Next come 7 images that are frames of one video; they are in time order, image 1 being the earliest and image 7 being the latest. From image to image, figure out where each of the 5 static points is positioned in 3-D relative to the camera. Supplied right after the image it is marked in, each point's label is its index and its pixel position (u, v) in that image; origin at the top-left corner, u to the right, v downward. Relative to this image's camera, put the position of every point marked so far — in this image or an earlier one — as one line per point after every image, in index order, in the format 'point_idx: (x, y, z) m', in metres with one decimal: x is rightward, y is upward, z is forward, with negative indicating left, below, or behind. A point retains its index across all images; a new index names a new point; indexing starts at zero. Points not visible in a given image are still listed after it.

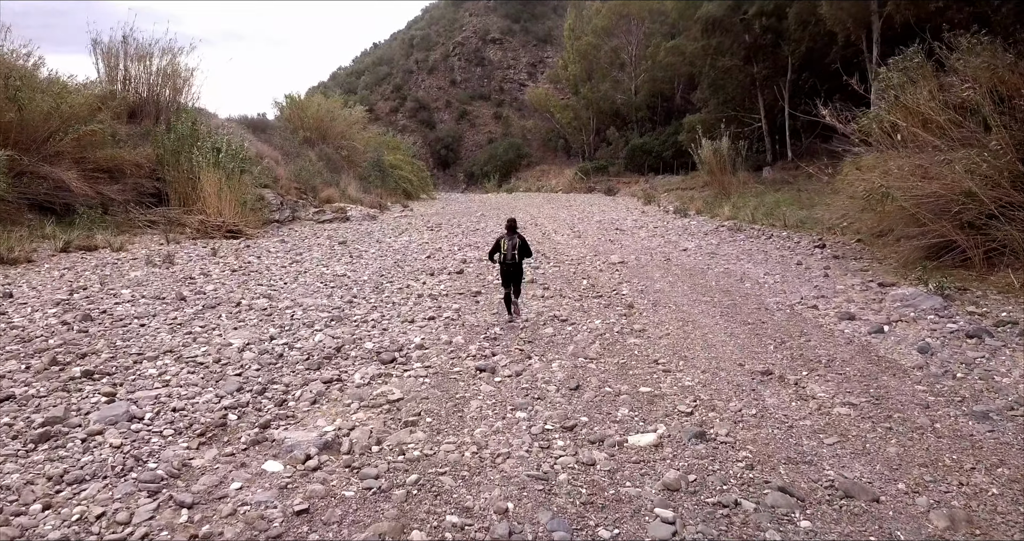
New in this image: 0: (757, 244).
0: (+3.5, +0.4, +10.8) m
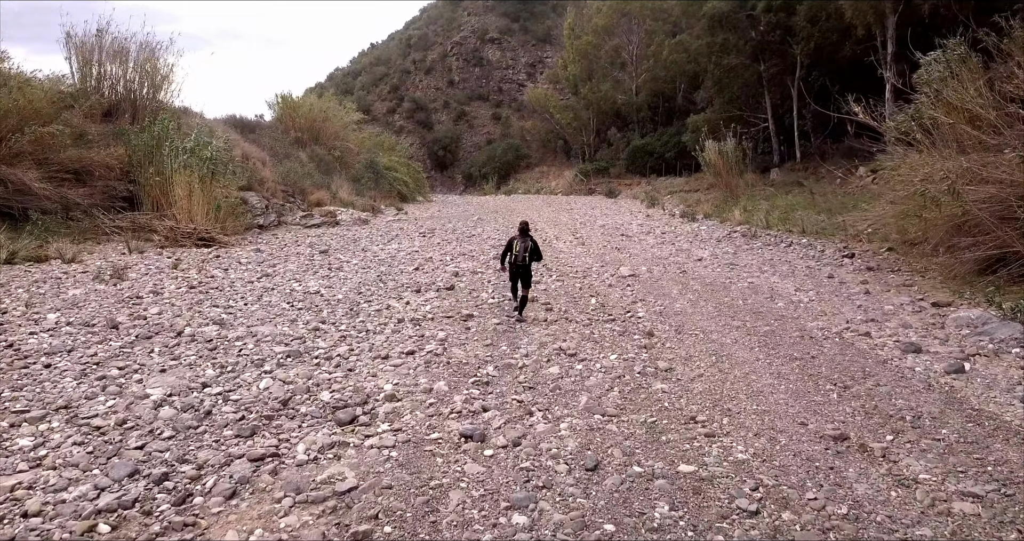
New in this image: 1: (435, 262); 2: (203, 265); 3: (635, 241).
0: (+3.4, +0.2, +9.9) m
1: (-0.9, +0.1, +8.7) m
2: (-3.2, +0.1, +7.8) m
3: (+1.9, +0.4, +11.7) m
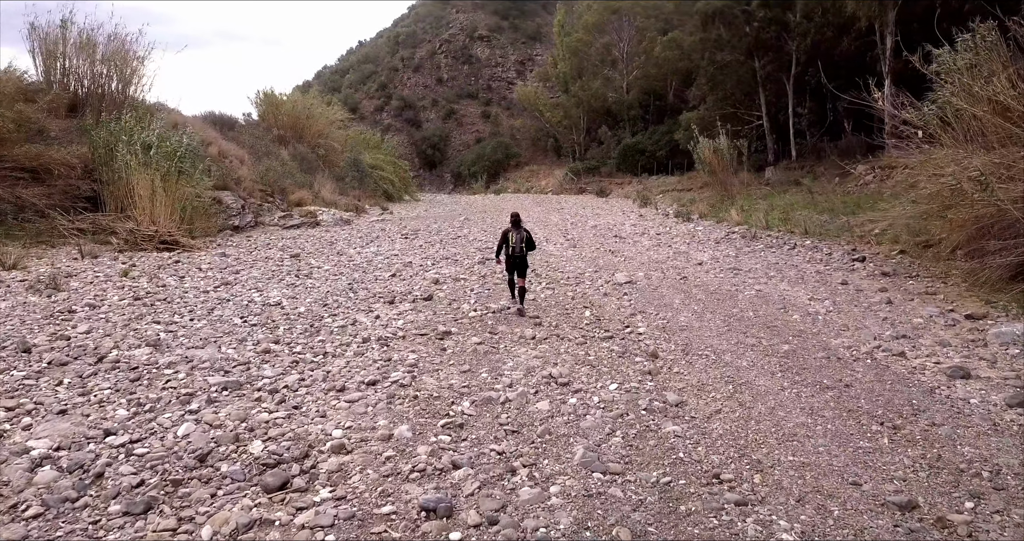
0: (+3.3, +0.2, +9.2) m
1: (-1.0, 0.0, +8.0) m
2: (-3.3, 0.0, +7.1) m
3: (+1.7, +0.4, +11.1) m
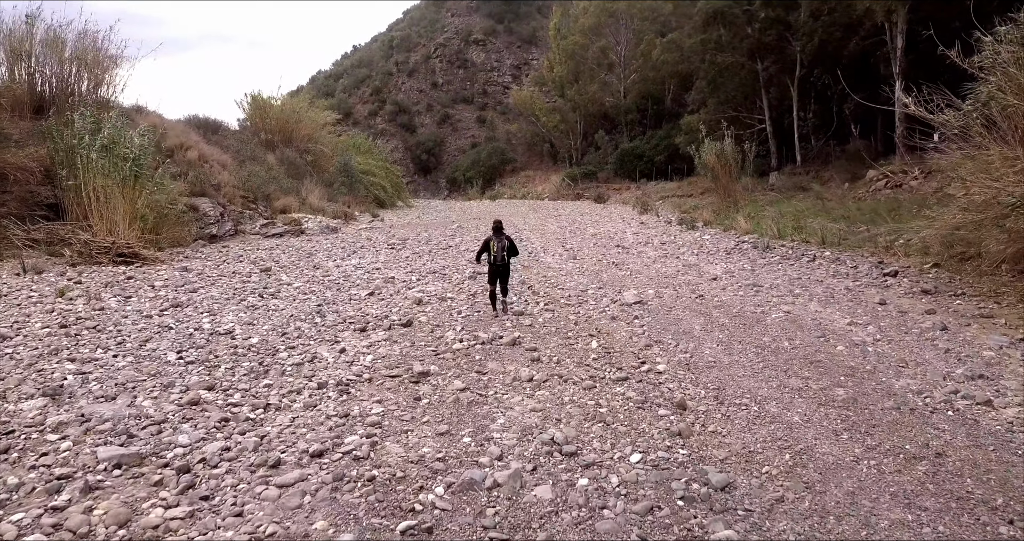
0: (+3.2, 0.0, +8.4) m
1: (-1.1, -0.1, +7.1) m
2: (-3.4, -0.2, +6.3) m
3: (+1.7, +0.2, +10.3) m
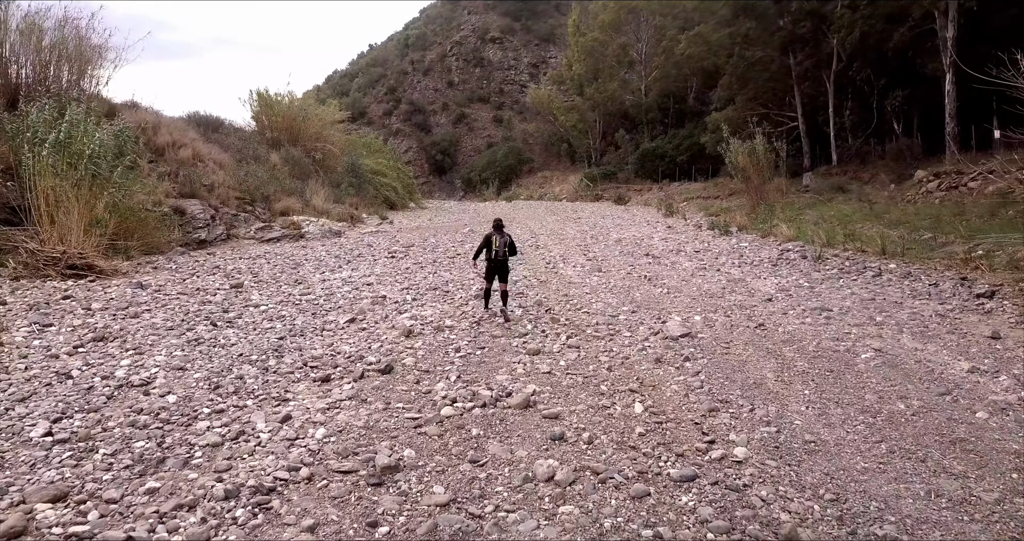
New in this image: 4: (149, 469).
0: (+3.4, -0.2, +7.1) m
1: (-1.0, -0.3, +5.9) m
2: (-3.3, -0.3, +5.1) m
3: (+1.8, +0.1, +9.0) m
4: (-1.2, -0.7, +2.6) m
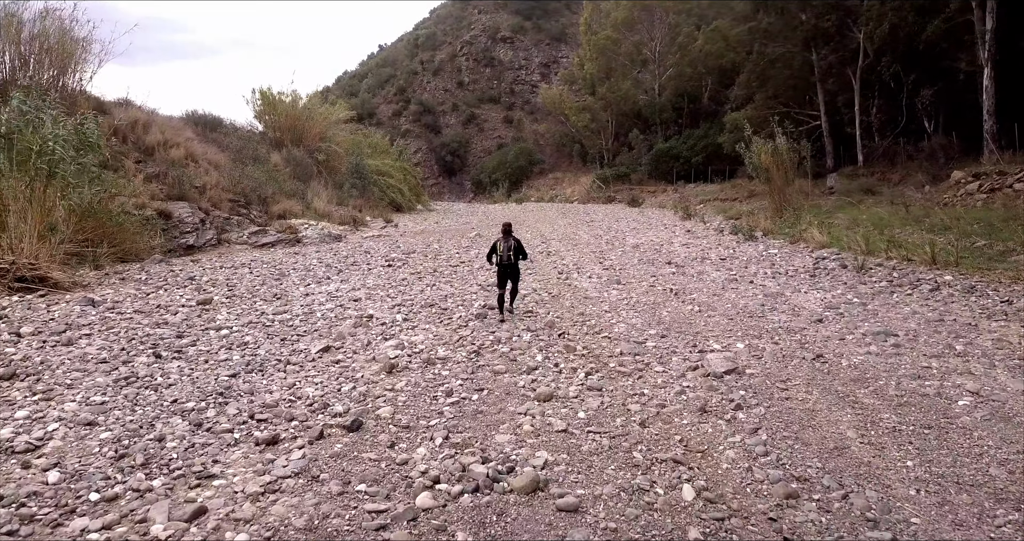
0: (+3.4, -0.3, +6.1) m
1: (-0.9, -0.4, +5.0) m
2: (-3.3, -0.4, +4.2) m
3: (+1.9, -0.1, +8.0) m
4: (-1.2, -0.8, +1.7) m
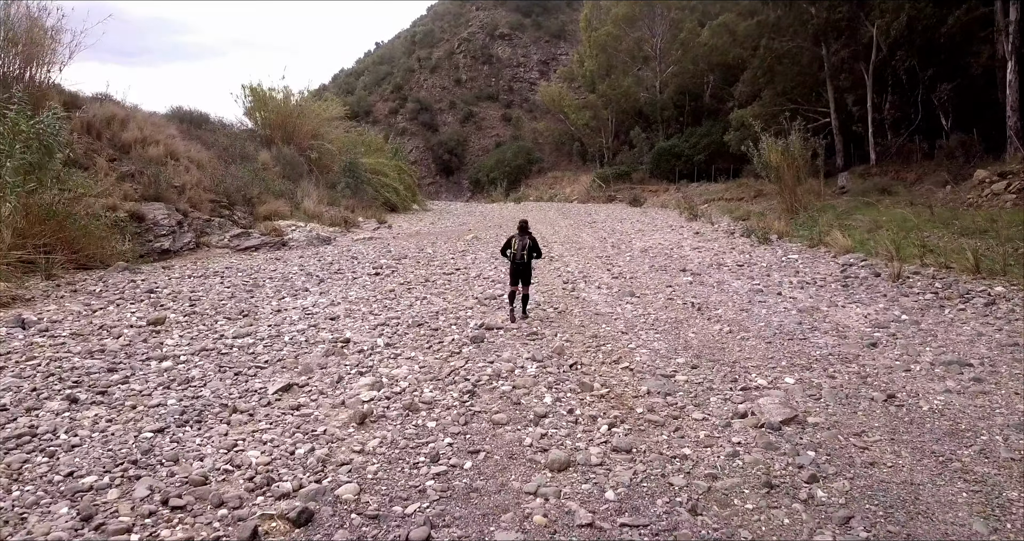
0: (+3.4, -0.4, +5.3) m
1: (-0.9, -0.5, +4.2) m
2: (-3.2, -0.5, +3.4) m
3: (+1.9, -0.2, +7.2) m
4: (-1.2, -0.9, +0.9) m
